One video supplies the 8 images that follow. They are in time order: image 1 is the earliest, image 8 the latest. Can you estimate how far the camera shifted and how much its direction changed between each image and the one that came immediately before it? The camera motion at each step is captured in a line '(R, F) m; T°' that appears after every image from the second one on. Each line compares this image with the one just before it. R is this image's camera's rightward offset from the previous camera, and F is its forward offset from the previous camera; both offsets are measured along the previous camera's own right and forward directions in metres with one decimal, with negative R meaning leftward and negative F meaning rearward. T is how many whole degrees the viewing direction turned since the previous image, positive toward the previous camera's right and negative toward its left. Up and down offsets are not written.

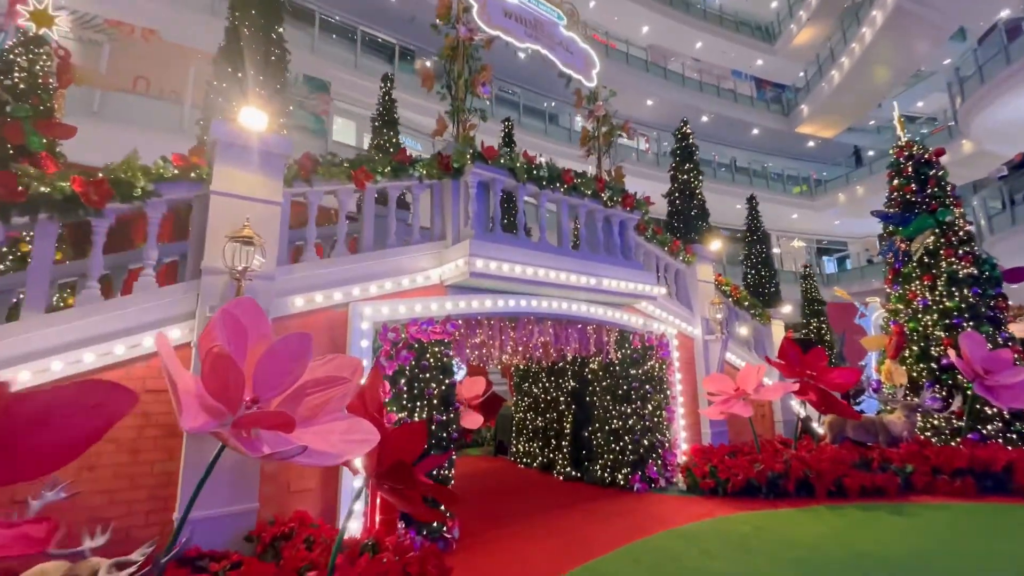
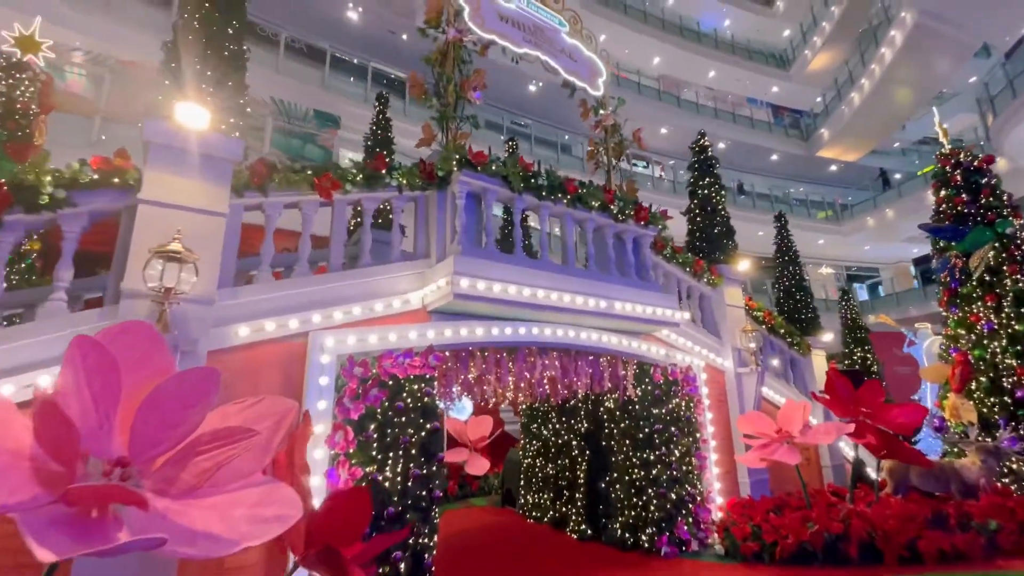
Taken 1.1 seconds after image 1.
(+0.2, +0.8) m; -2°
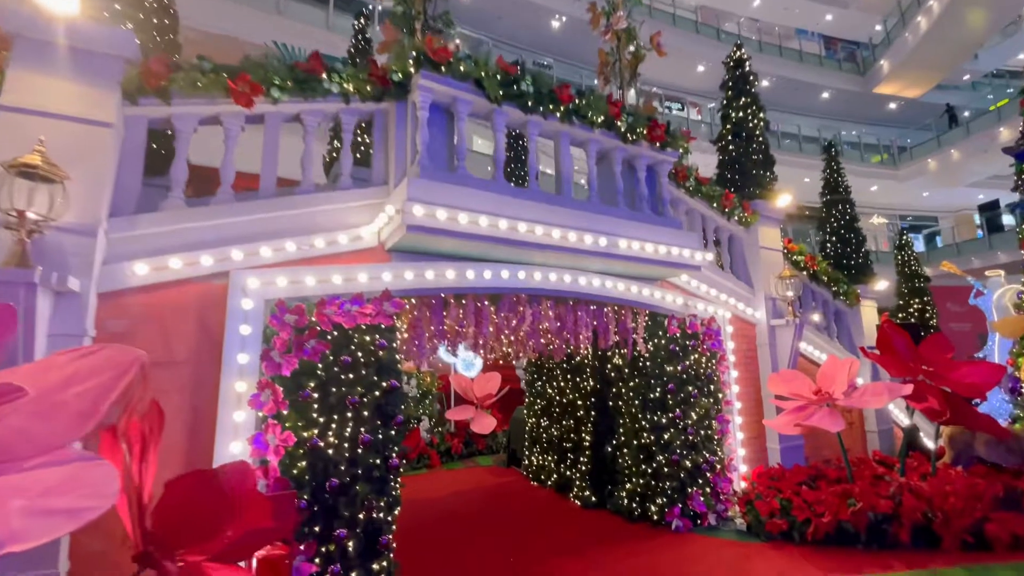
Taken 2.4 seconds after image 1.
(+0.4, +0.8) m; -4°
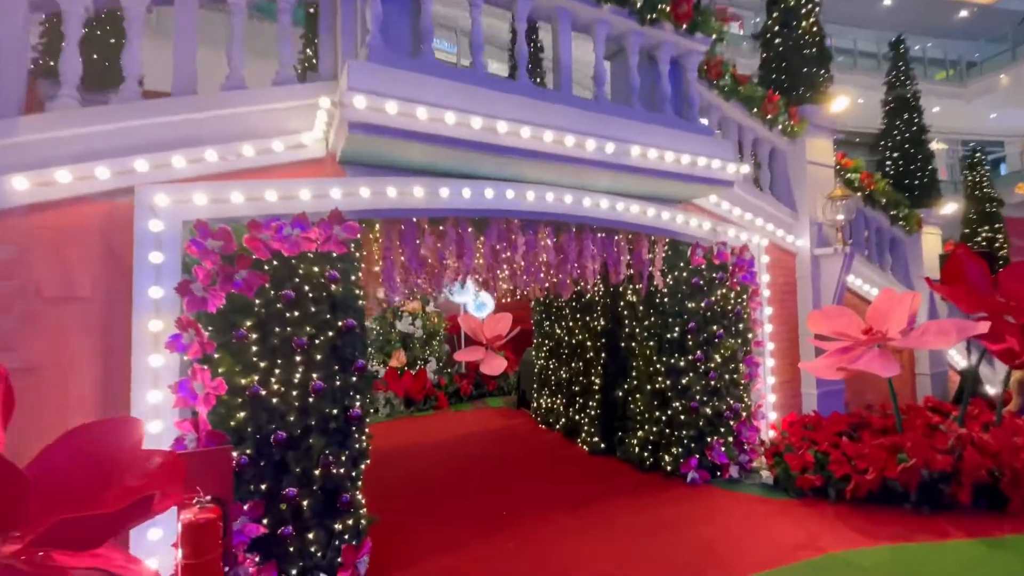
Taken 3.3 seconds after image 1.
(+0.3, +0.6) m; -3°
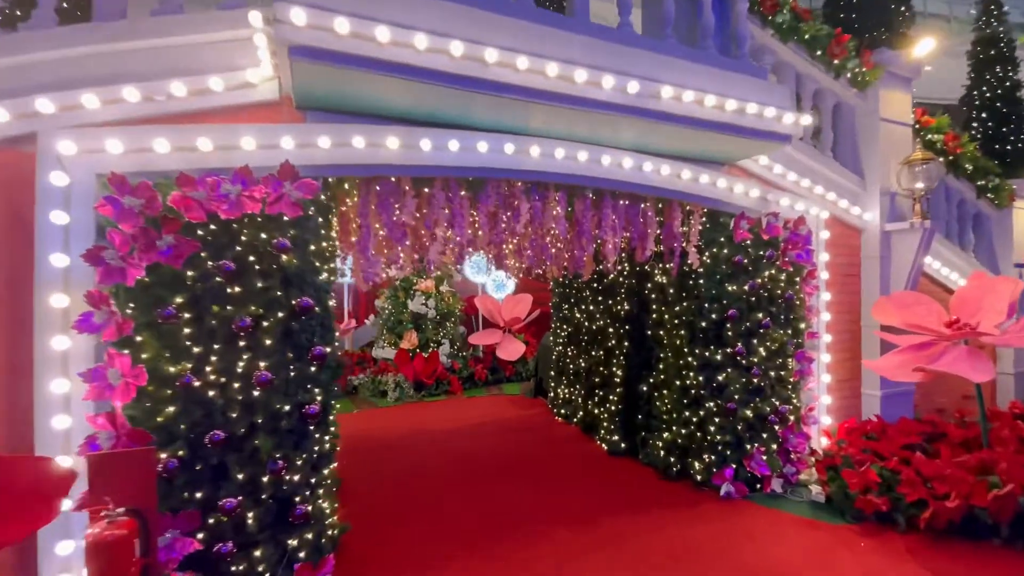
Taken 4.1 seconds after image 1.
(+0.2, +0.6) m; -4°
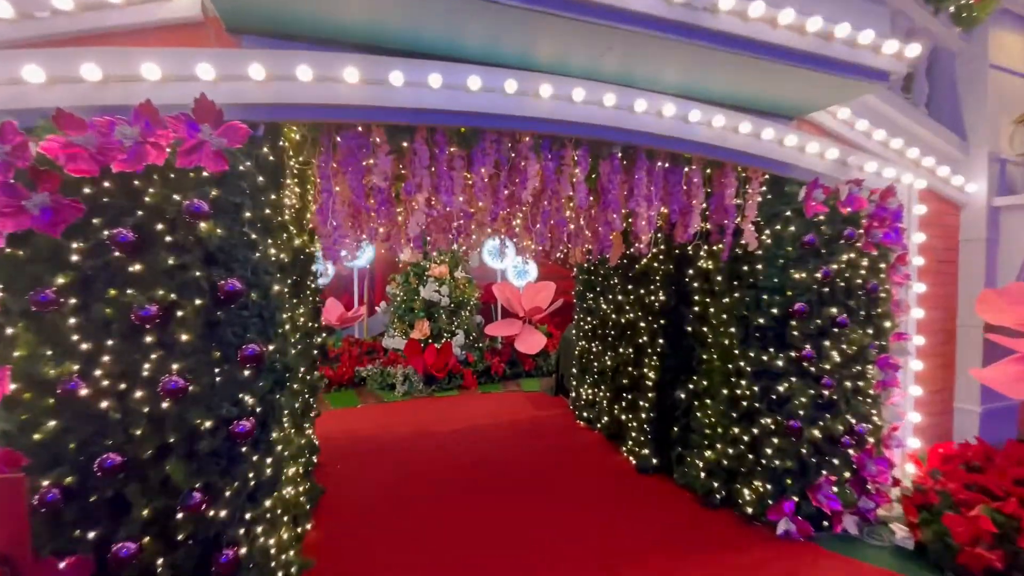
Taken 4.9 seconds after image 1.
(+0.1, +0.6) m; -4°
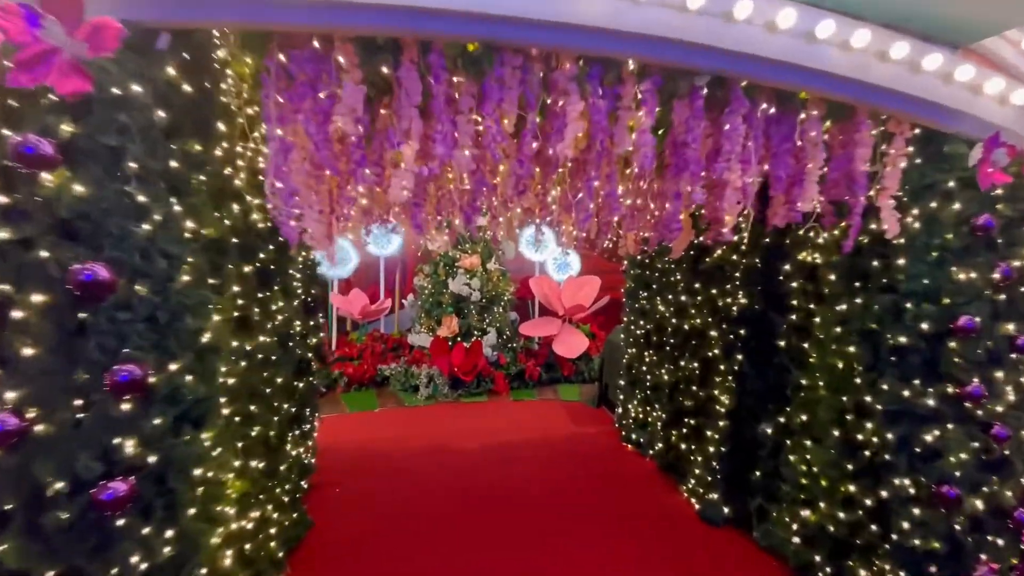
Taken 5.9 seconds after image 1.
(+0.1, +0.7) m; -5°
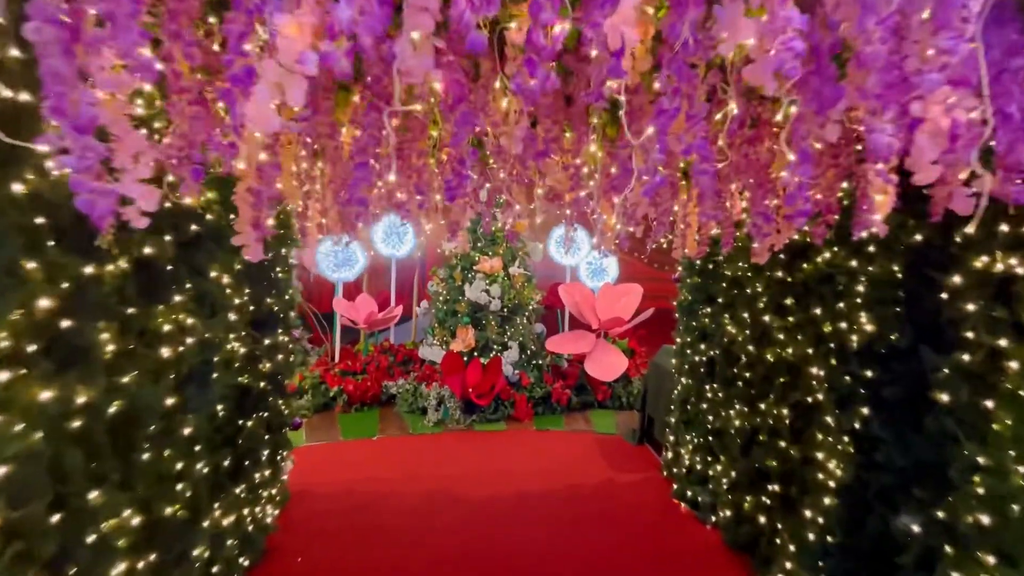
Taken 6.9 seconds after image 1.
(+0.1, +0.8) m; -4°
